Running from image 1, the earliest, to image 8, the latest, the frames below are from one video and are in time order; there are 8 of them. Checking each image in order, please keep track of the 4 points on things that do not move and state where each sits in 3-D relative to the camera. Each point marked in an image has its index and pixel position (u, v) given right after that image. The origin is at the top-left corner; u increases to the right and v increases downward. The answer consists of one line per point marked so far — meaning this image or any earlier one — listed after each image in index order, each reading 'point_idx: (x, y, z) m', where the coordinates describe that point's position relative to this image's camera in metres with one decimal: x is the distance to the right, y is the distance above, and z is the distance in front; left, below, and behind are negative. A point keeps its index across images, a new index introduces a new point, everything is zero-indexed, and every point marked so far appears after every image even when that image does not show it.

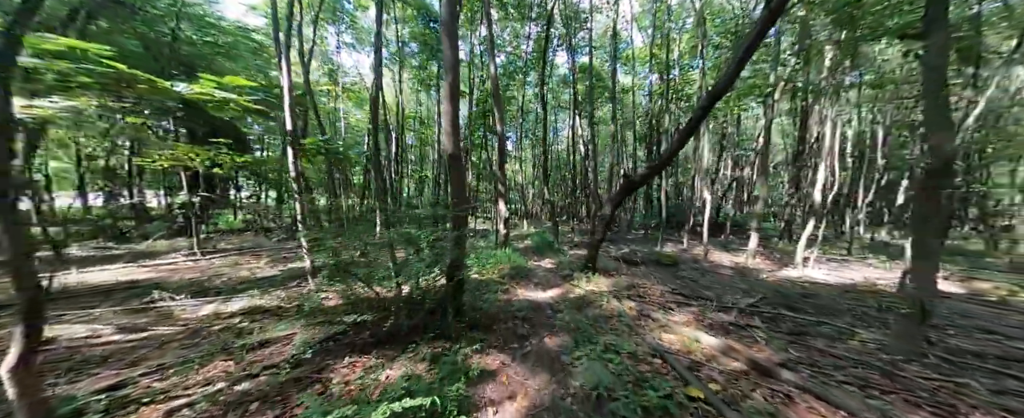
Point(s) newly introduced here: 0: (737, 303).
0: (+4.1, -1.8, +5.5) m
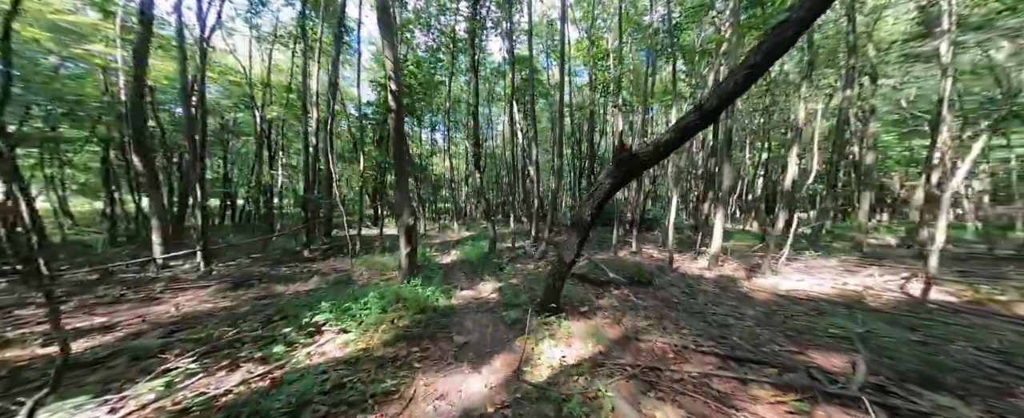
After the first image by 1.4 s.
0: (+3.1, -1.7, +3.1) m
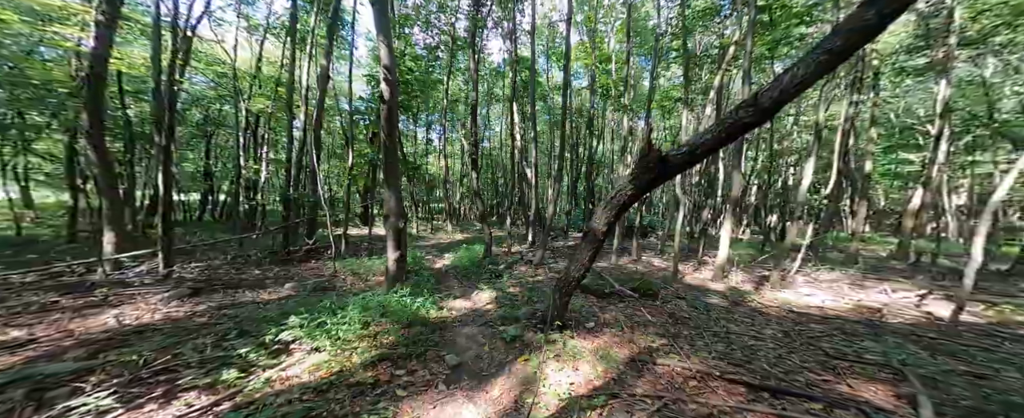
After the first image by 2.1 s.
0: (+3.1, -1.8, +2.6) m
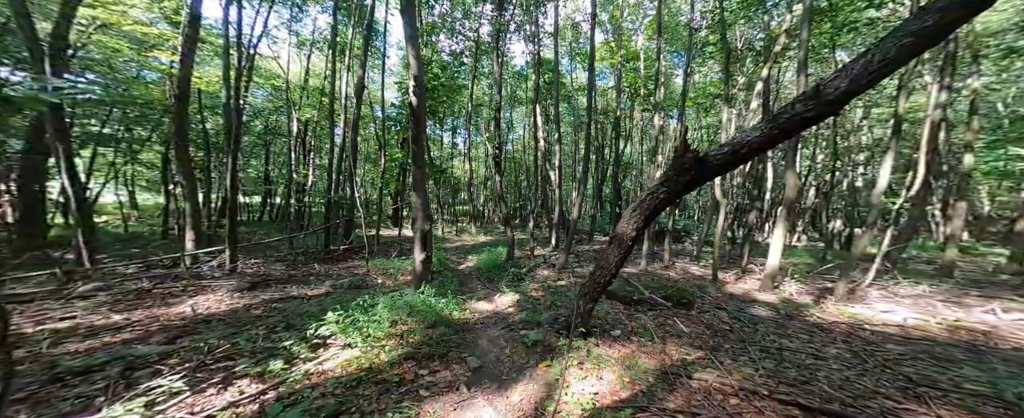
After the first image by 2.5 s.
0: (+3.3, -1.9, +2.2) m
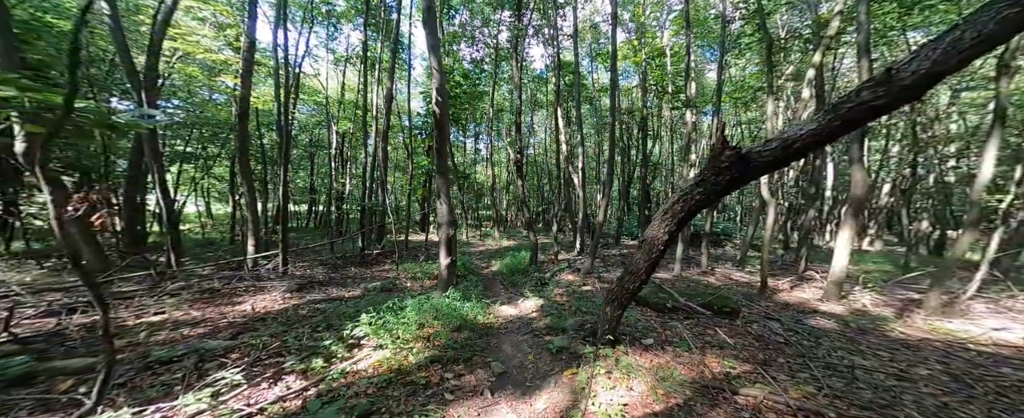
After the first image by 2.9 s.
0: (+3.4, -1.8, +1.8) m
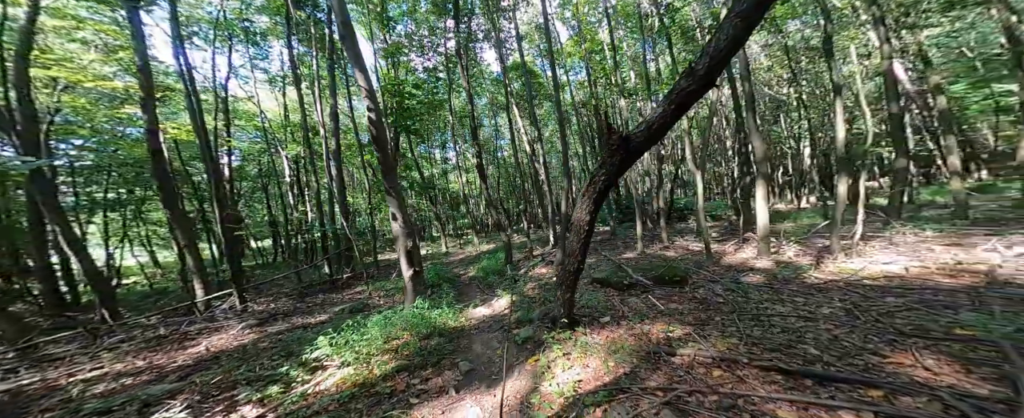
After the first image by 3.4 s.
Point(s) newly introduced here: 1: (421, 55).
0: (+3.1, -1.4, +2.2) m
1: (-3.7, +6.3, +12.2) m
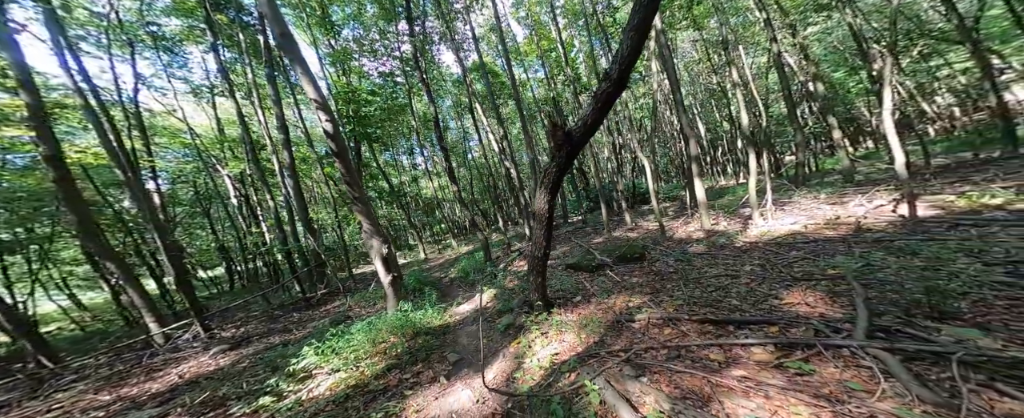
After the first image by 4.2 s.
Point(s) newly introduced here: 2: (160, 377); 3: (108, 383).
0: (+2.9, -1.1, +2.9) m
1: (-5.5, +6.0, +12.0) m
2: (-6.6, -3.3, +5.5) m
3: (-7.7, -3.5, +5.5) m
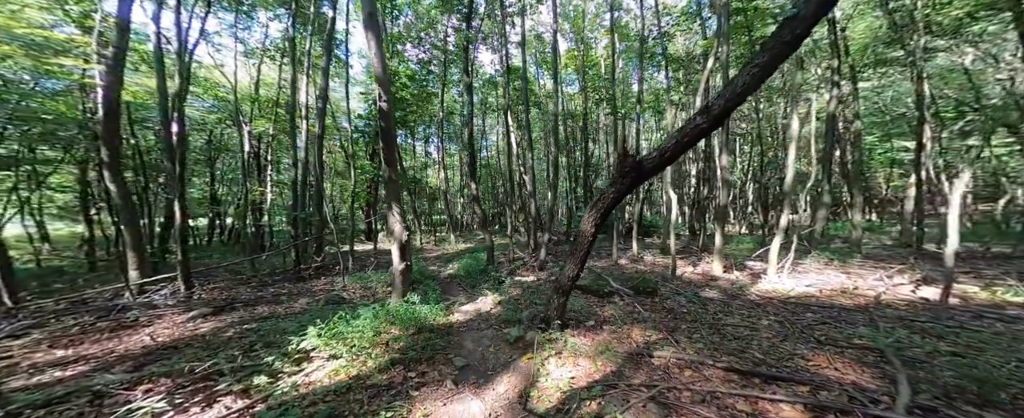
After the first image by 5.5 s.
0: (+3.2, -1.8, +2.8) m
1: (-4.0, +6.5, +12.0) m
2: (-6.7, -2.2, +5.2) m
3: (-7.7, -2.2, +5.2) m
